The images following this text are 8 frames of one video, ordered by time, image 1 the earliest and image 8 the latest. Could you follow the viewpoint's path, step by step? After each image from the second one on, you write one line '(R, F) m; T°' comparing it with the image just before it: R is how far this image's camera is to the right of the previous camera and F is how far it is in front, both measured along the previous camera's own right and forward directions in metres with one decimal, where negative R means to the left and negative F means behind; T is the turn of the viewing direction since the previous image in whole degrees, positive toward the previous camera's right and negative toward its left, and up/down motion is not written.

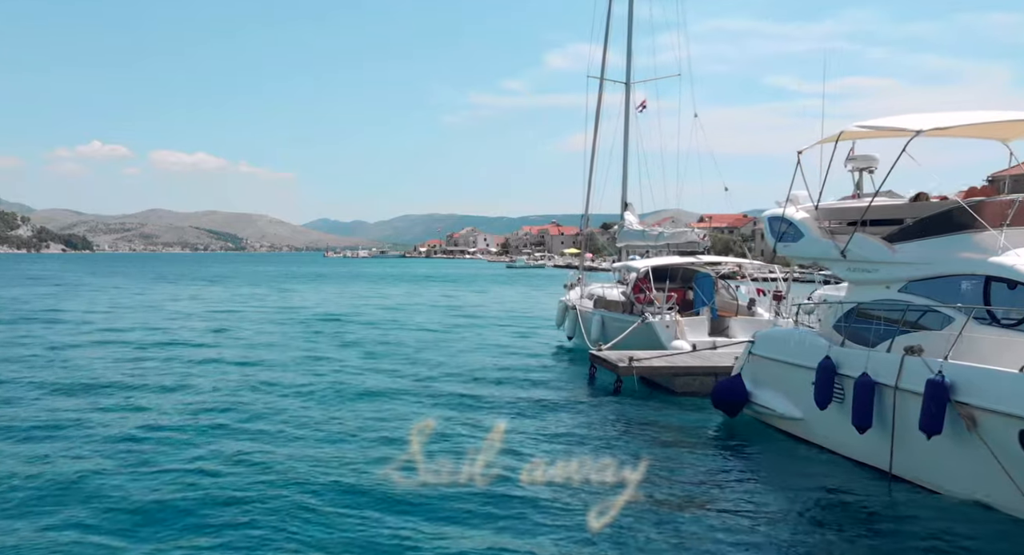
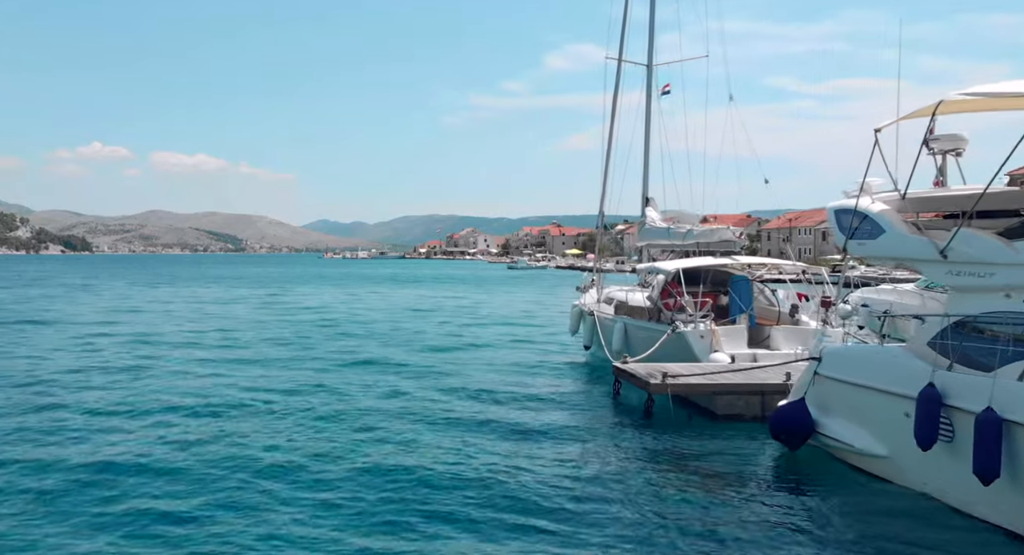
(-0.2, +2.2) m; 0°
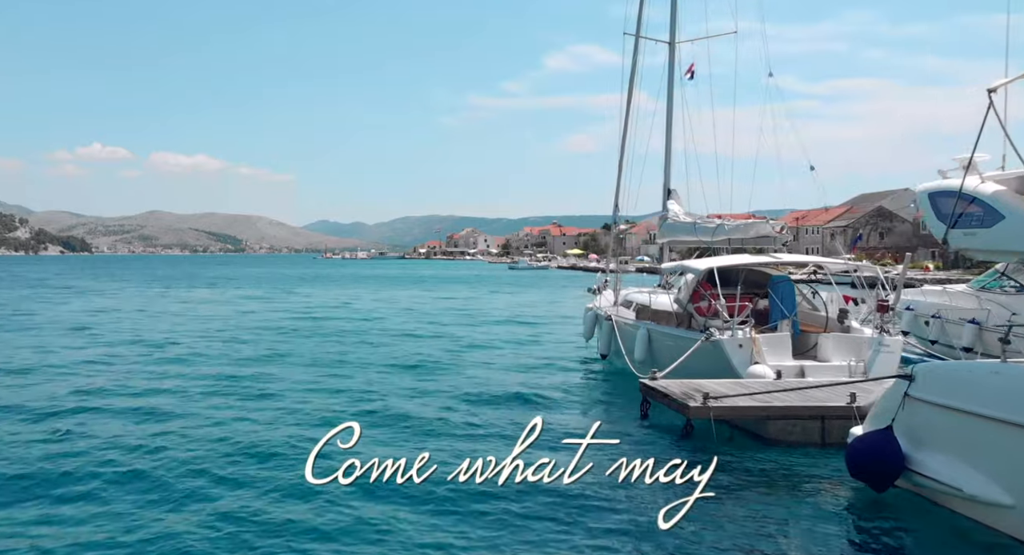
(-0.2, +2.2) m; 0°
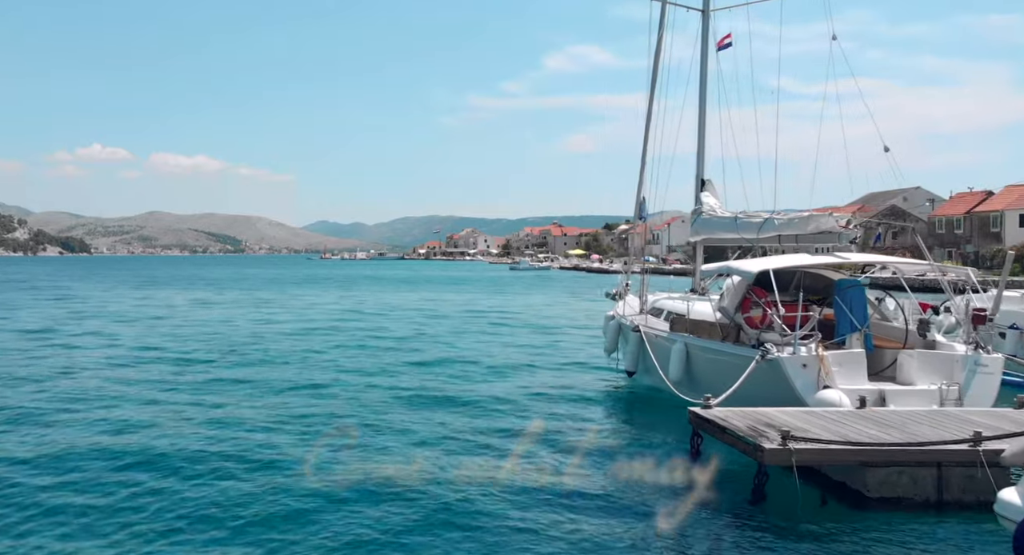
(-0.2, +2.6) m; 0°
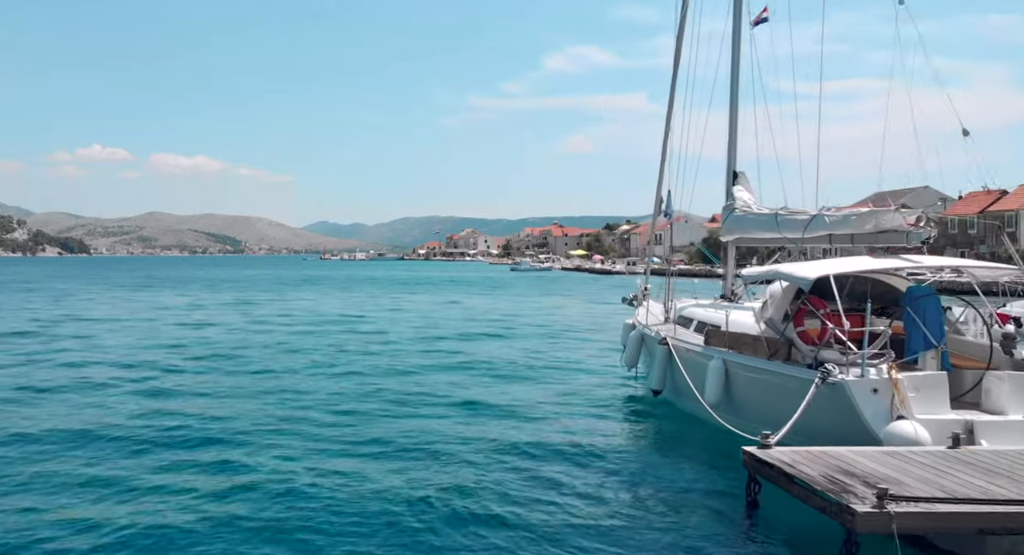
(-0.1, +1.9) m; 0°
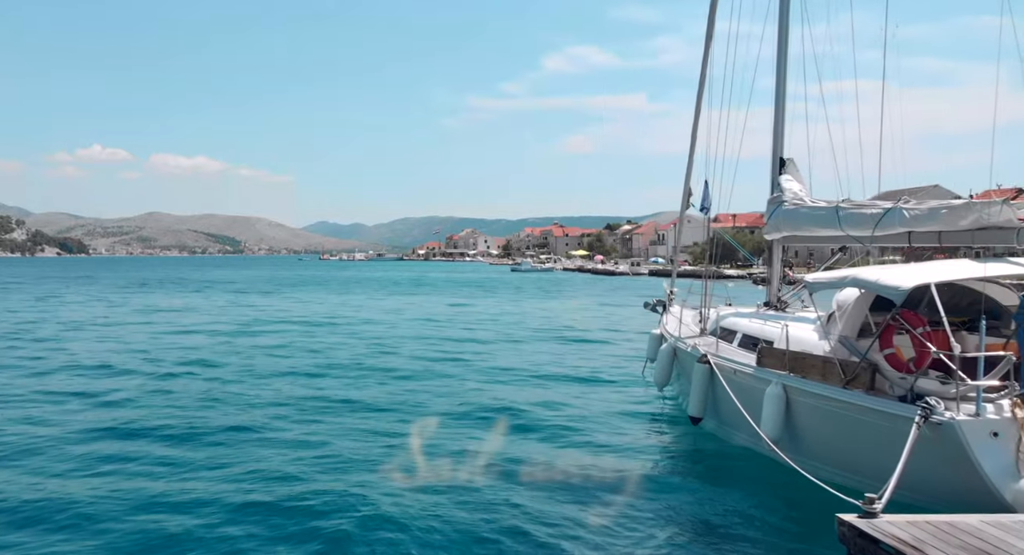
(-0.1, +2.2) m; 0°
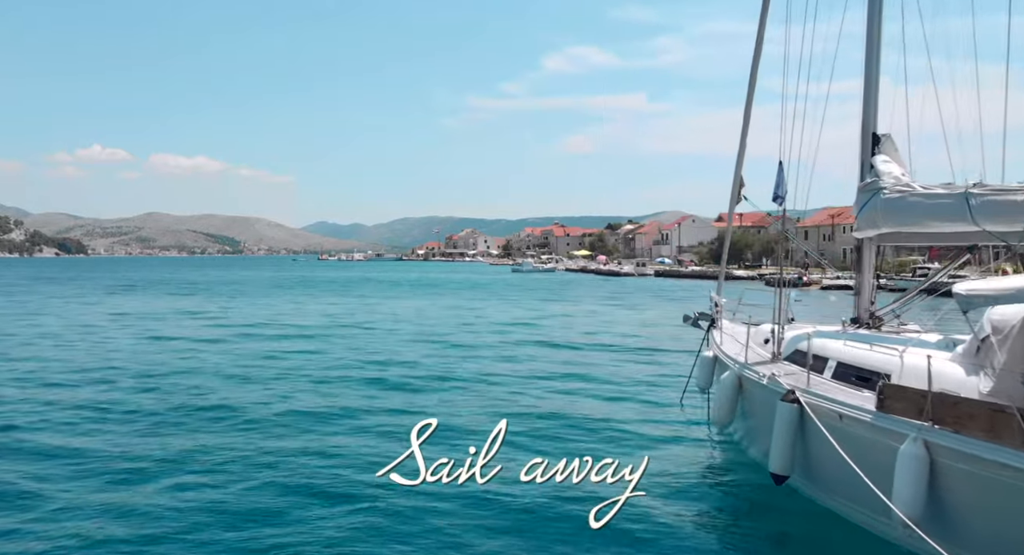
(-0.2, +2.8) m; 0°
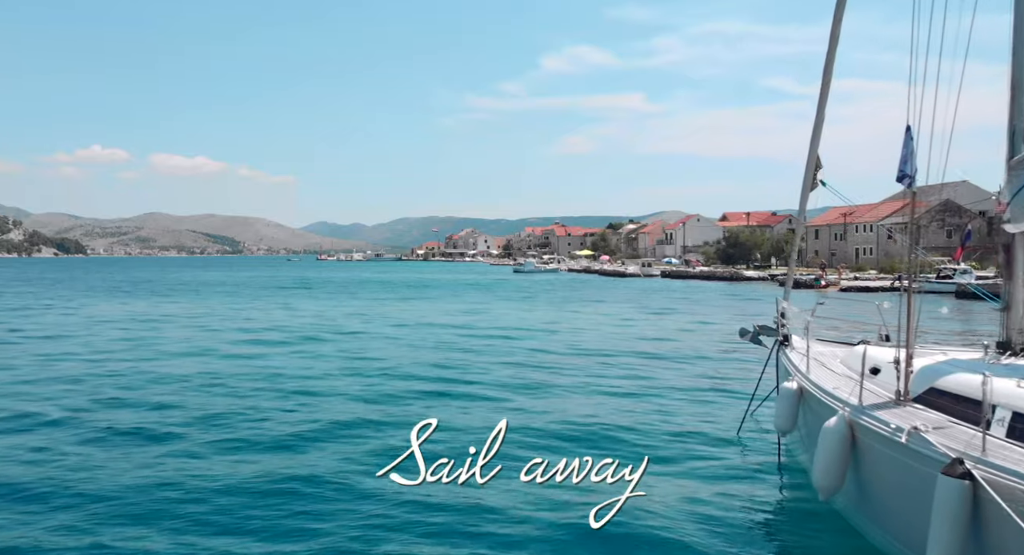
(-0.2, +2.7) m; 0°
